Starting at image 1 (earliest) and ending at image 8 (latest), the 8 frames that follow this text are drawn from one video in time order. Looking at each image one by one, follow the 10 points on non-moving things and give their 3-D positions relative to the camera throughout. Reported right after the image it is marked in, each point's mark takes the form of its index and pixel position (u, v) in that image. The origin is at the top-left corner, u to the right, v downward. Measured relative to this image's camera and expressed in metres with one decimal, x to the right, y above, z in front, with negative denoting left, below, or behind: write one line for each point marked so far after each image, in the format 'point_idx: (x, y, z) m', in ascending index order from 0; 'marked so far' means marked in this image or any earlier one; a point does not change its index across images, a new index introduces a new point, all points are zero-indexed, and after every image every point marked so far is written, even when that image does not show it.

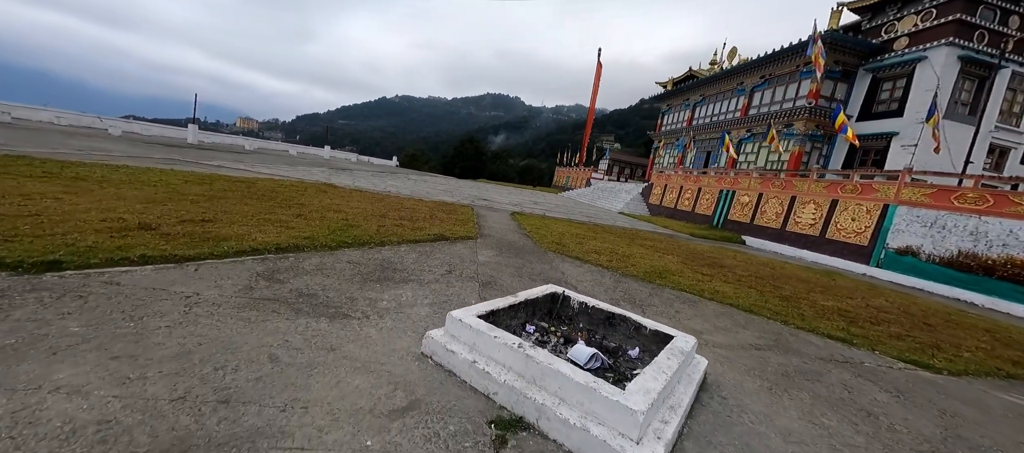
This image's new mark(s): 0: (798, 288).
0: (+5.4, -1.2, +7.0) m
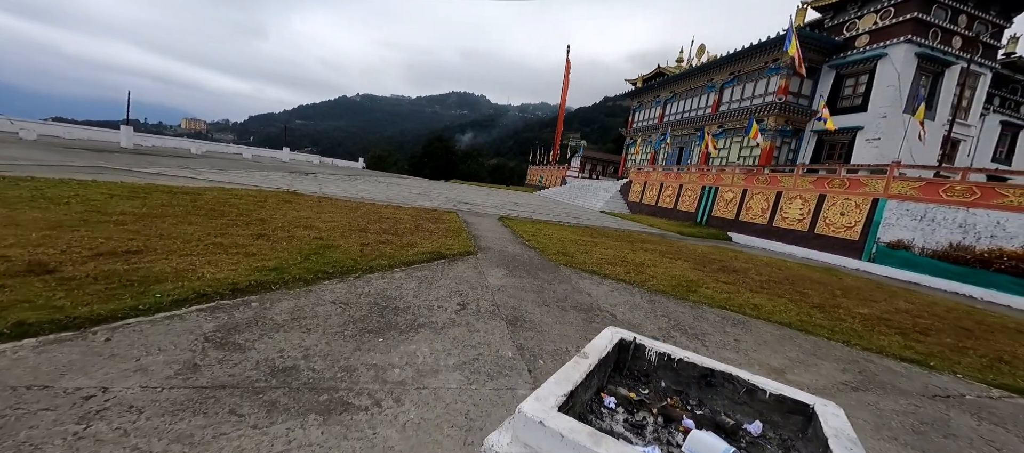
0: (+5.5, -1.2, +6.6) m
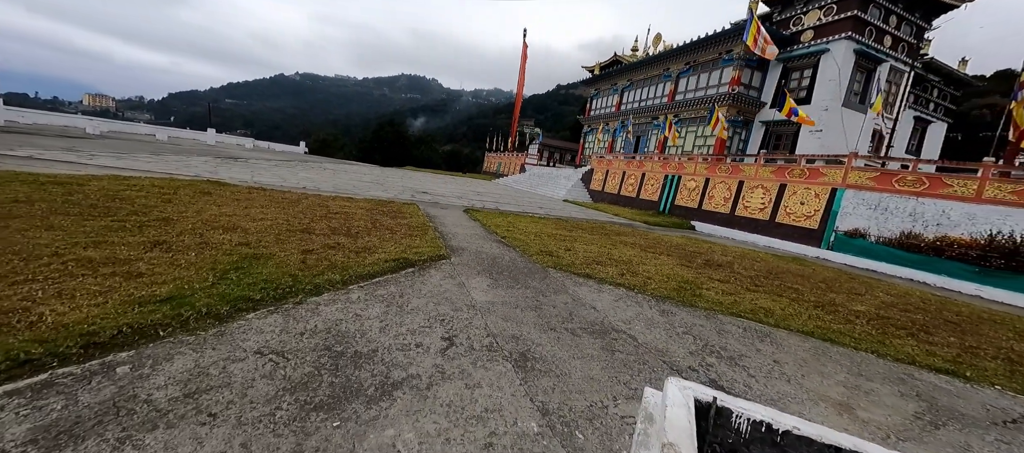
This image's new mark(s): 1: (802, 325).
0: (+5.1, -1.1, +6.3) m
1: (+3.3, -1.1, +4.3) m
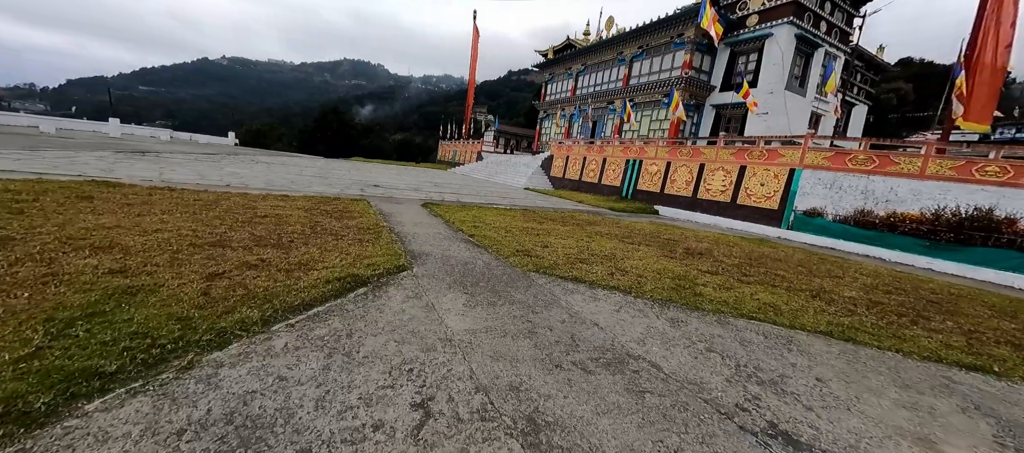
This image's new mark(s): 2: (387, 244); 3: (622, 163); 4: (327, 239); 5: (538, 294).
0: (+4.7, -0.8, +6.1) m
1: (+3.2, -1.0, +3.9) m
2: (-1.6, -0.2, +4.9) m
3: (+5.2, +3.0, +17.6) m
4: (-2.3, -0.2, +4.7) m
5: (+0.3, -0.7, +3.7) m
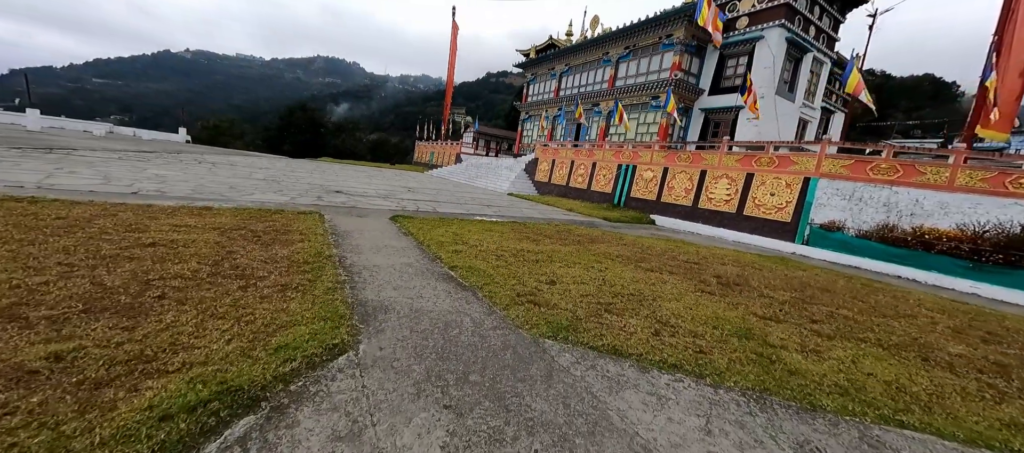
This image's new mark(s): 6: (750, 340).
0: (+4.6, -1.1, +4.9) m
1: (+3.2, -1.4, +2.5) m
2: (-1.6, -0.6, +3.2) m
3: (+4.5, +2.6, +16.4) m
4: (-2.3, -0.5, +3.0) m
5: (+0.3, -1.0, +2.2) m
6: (+2.2, -1.1, +3.4) m
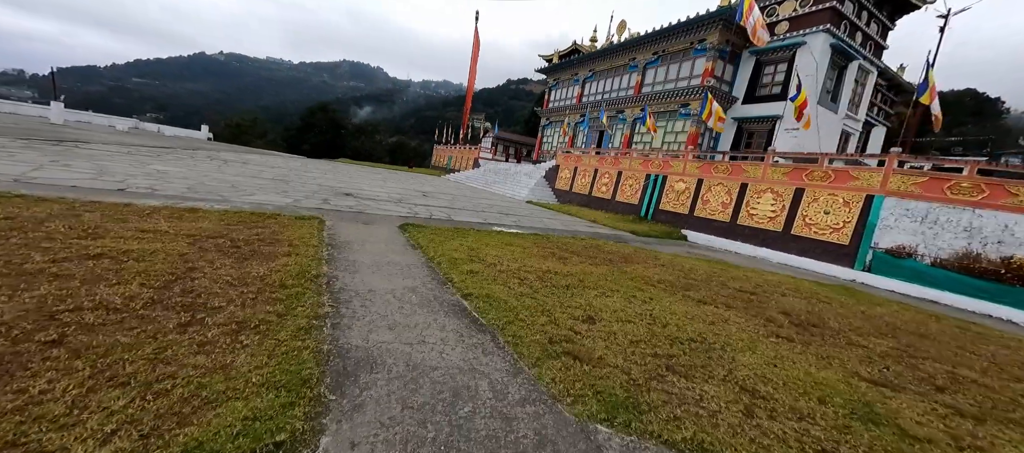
0: (+4.9, -1.5, +3.7) m
1: (+3.4, -1.6, +1.5) m
2: (-1.4, -0.7, +2.4) m
3: (+5.3, +2.0, +15.3) m
4: (-2.1, -0.6, +2.2) m
5: (+0.5, -1.2, +1.3) m
6: (+2.4, -1.3, +2.4) m
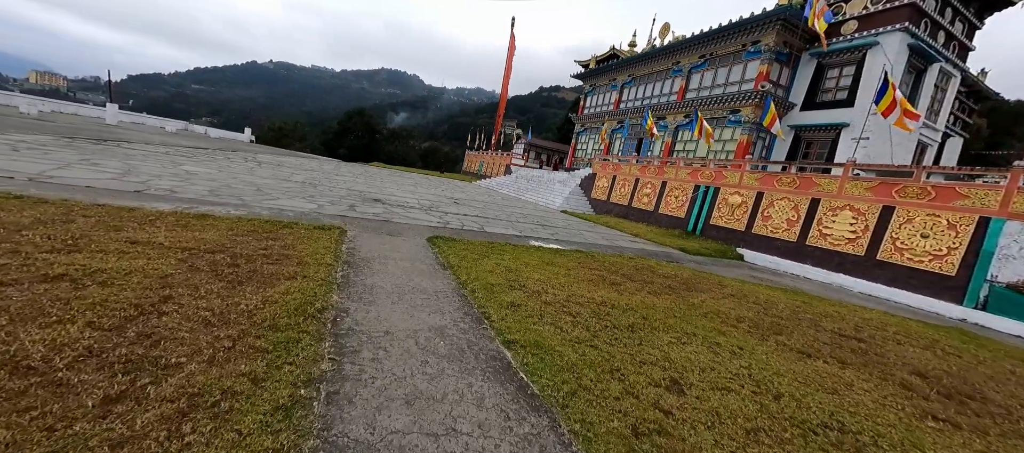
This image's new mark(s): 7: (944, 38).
0: (+5.3, -1.9, +2.5) m
1: (+3.6, -1.9, +0.3) m
2: (-1.1, -0.8, +1.6) m
3: (+6.7, +1.4, +14.1) m
4: (-1.8, -0.7, +1.5) m
5: (+0.7, -1.4, +0.4) m
6: (+2.7, -1.6, +1.4) m
7: (+20.7, +9.1, +17.8) m
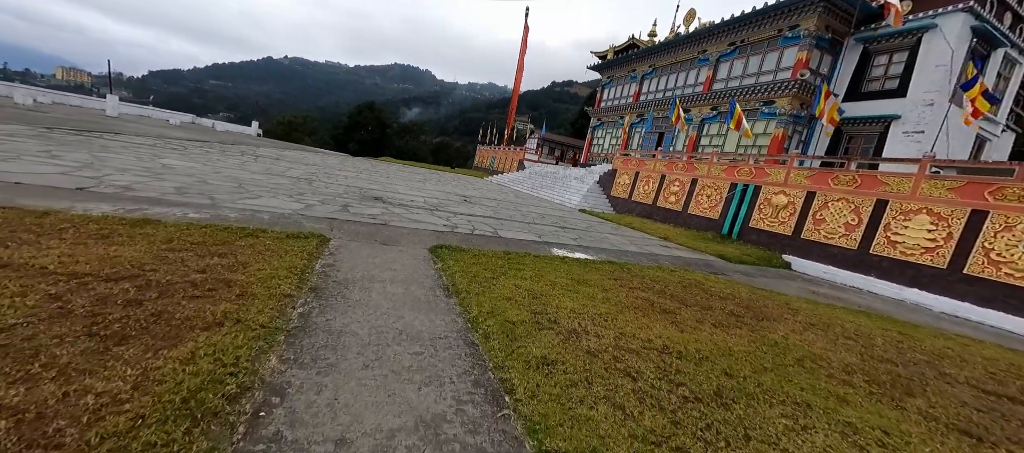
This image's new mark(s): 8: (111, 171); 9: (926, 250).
0: (+5.4, -2.1, +1.2) m
1: (+3.7, -2.1, -0.9) m
2: (-0.9, -1.0, +0.5) m
3: (+7.2, +1.3, +12.7) m
4: (-1.6, -0.9, +0.4) m
5: (+0.8, -1.6, -0.8) m
6: (+2.9, -1.8, +0.2) m
7: (+21.4, +8.9, +15.9) m
8: (-6.5, +0.9, +6.0) m
9: (+8.9, -0.5, +8.0) m
